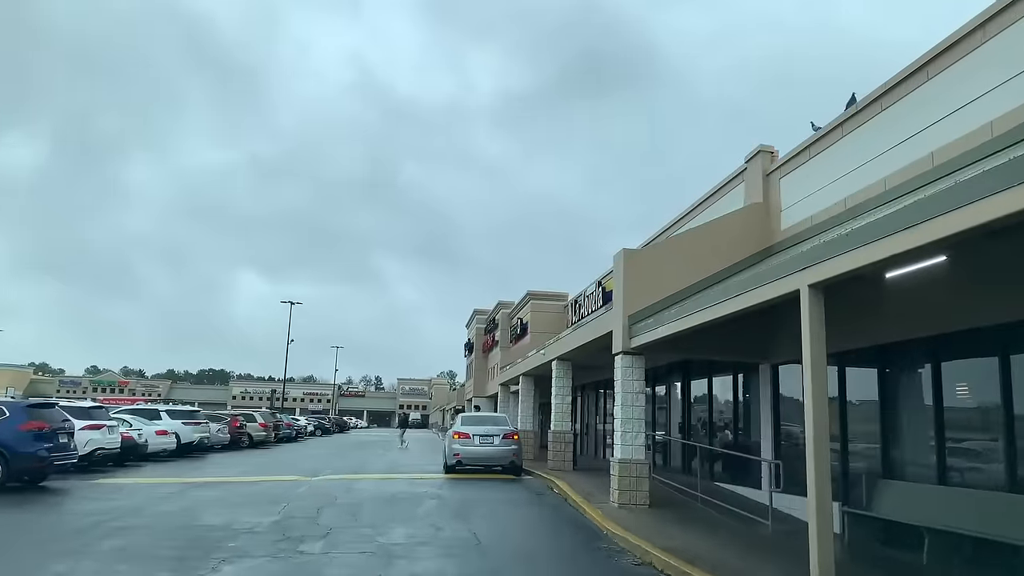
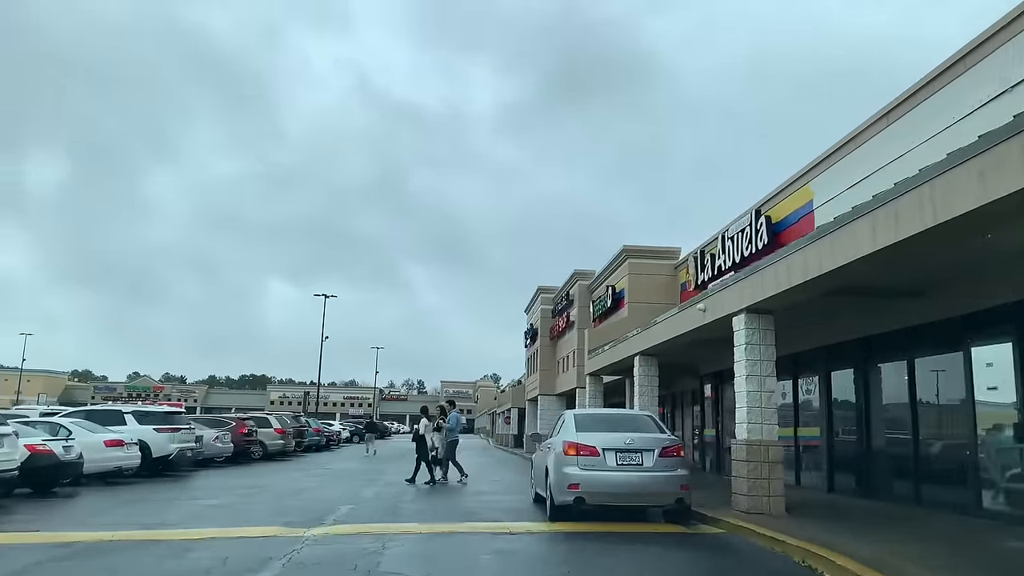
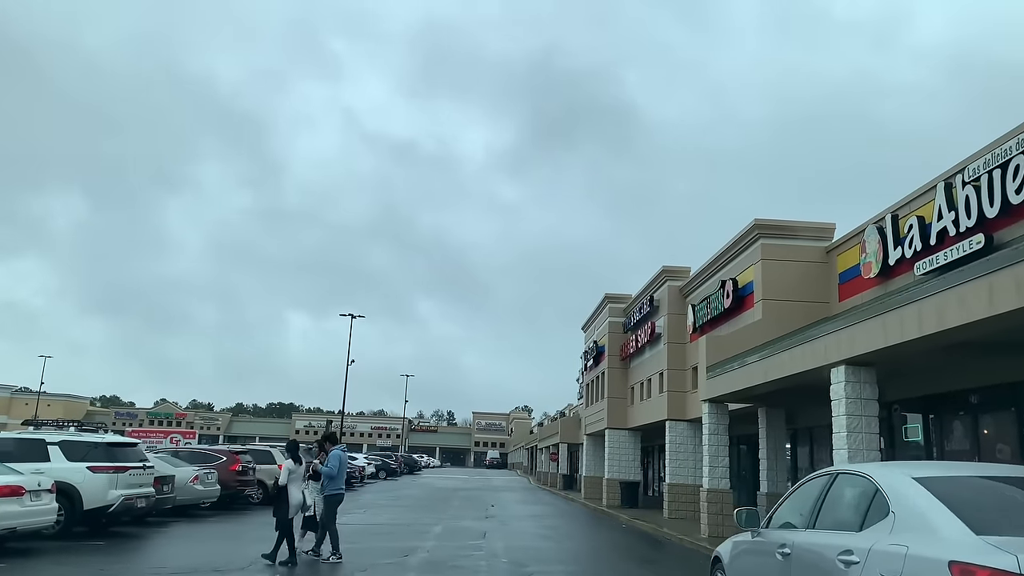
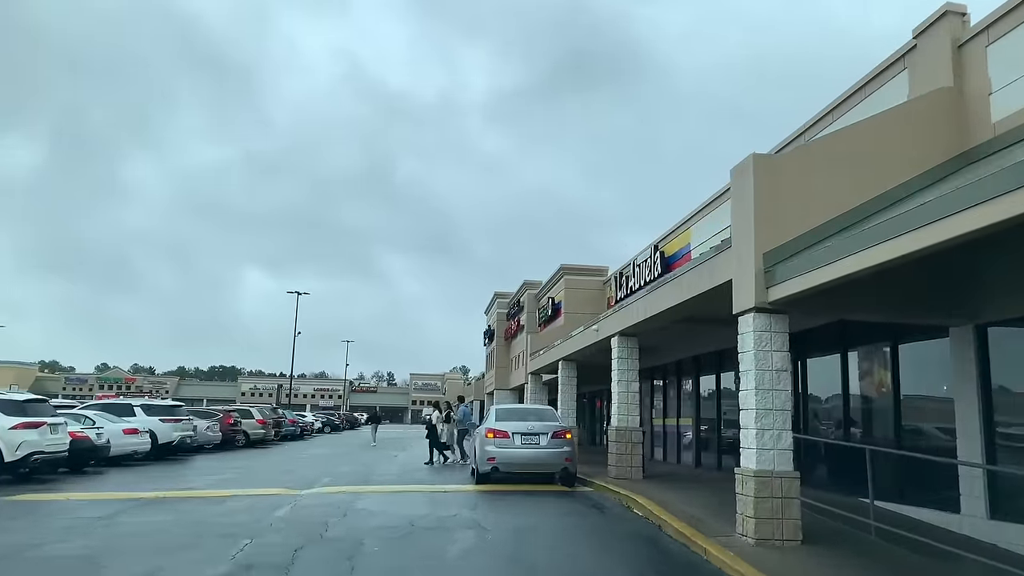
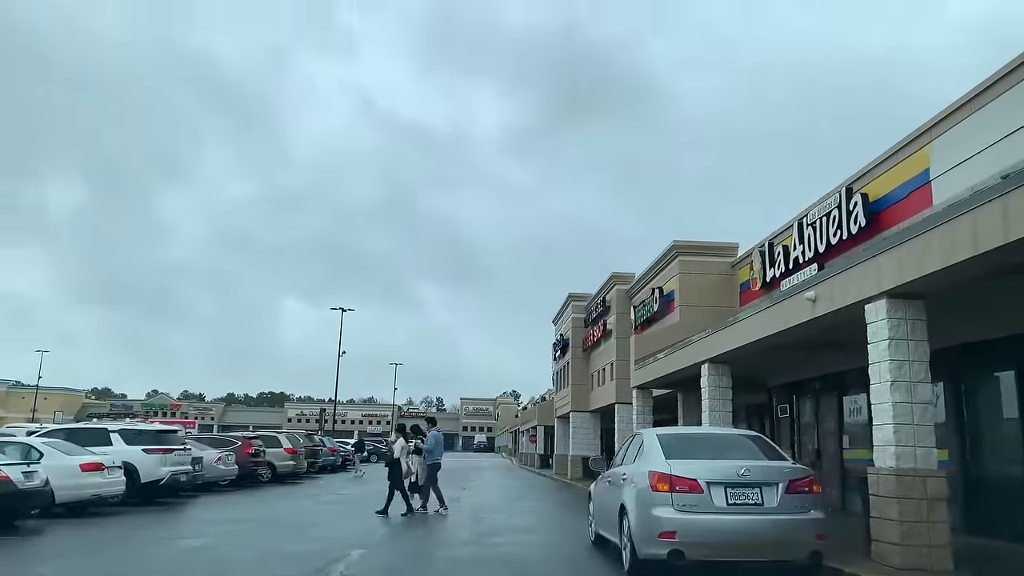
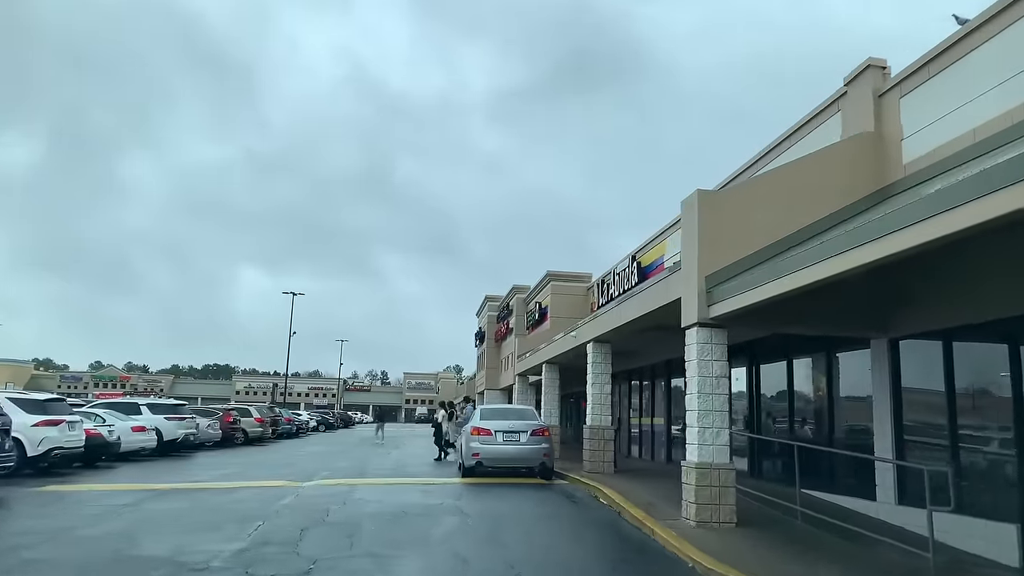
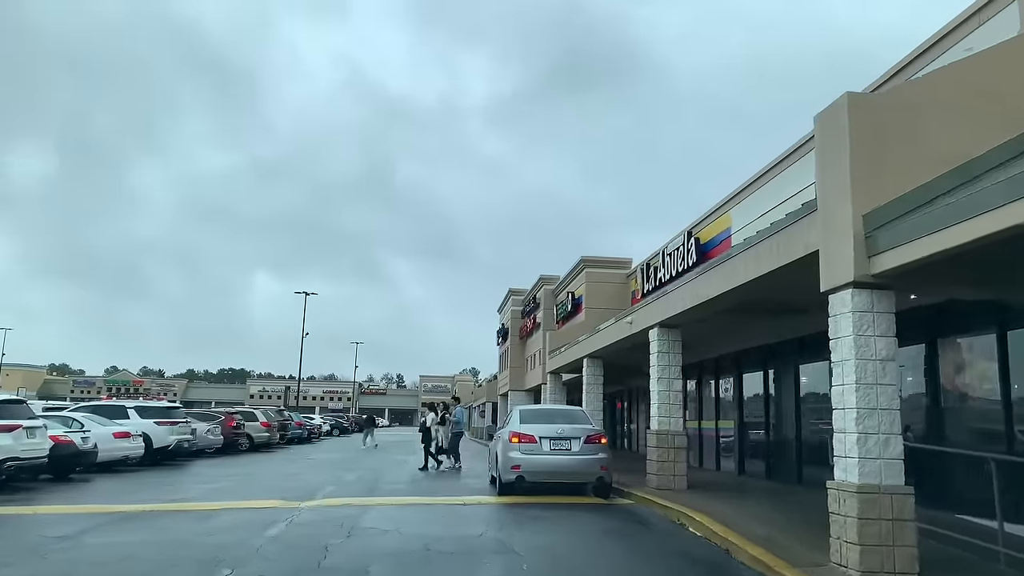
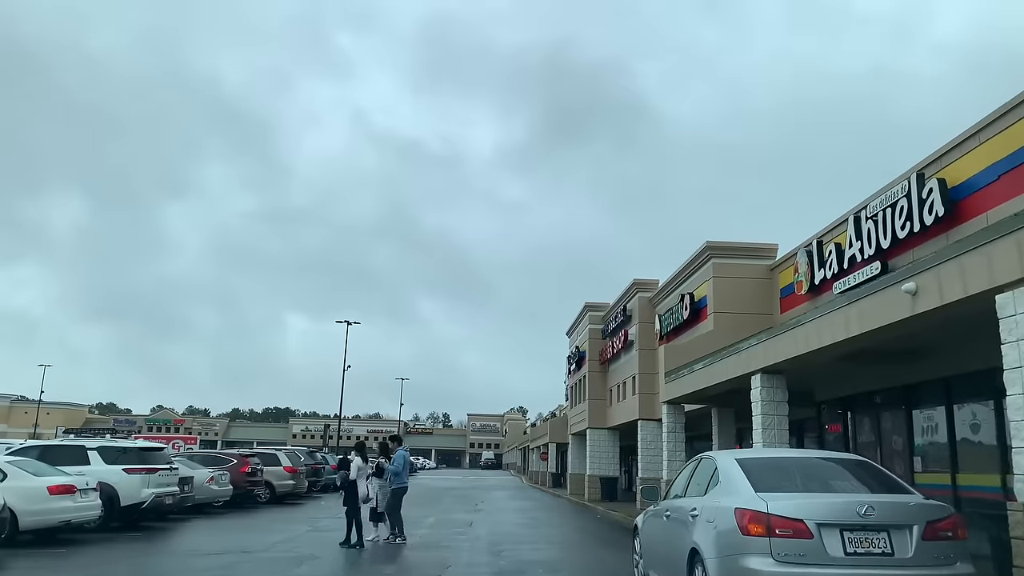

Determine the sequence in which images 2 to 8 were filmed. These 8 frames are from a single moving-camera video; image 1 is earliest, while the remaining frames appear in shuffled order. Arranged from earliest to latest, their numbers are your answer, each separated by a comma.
6, 4, 7, 2, 5, 8, 3
